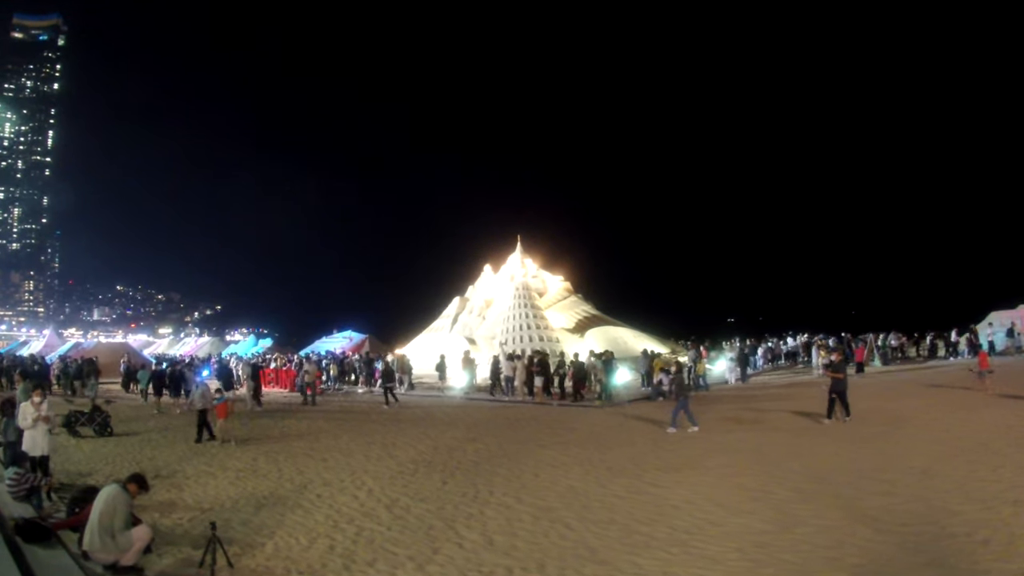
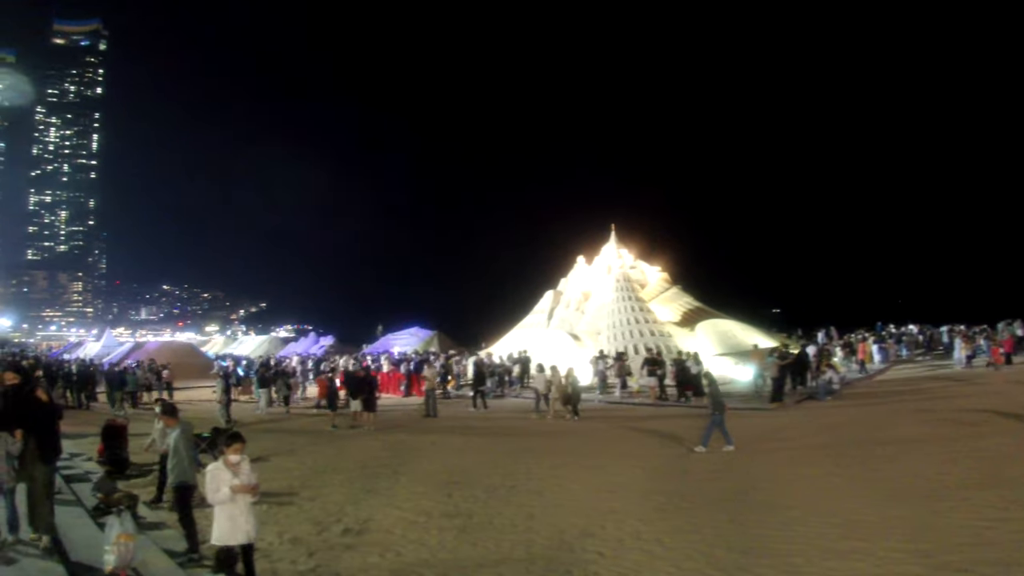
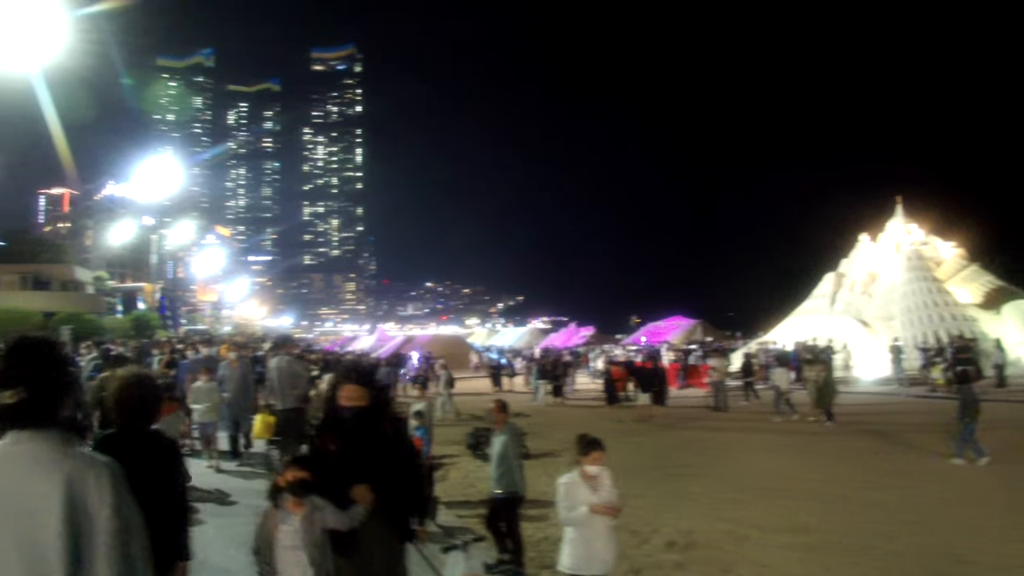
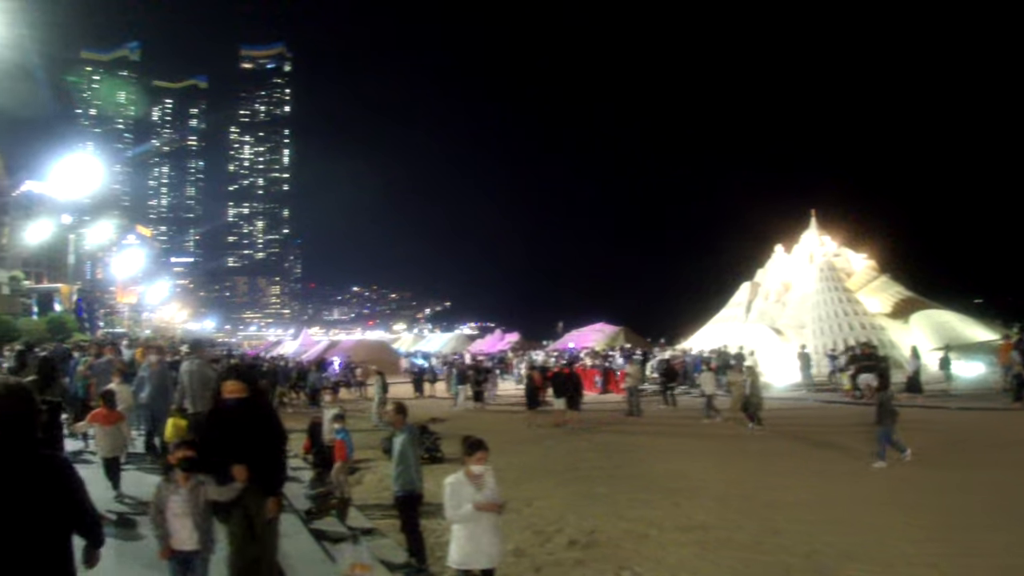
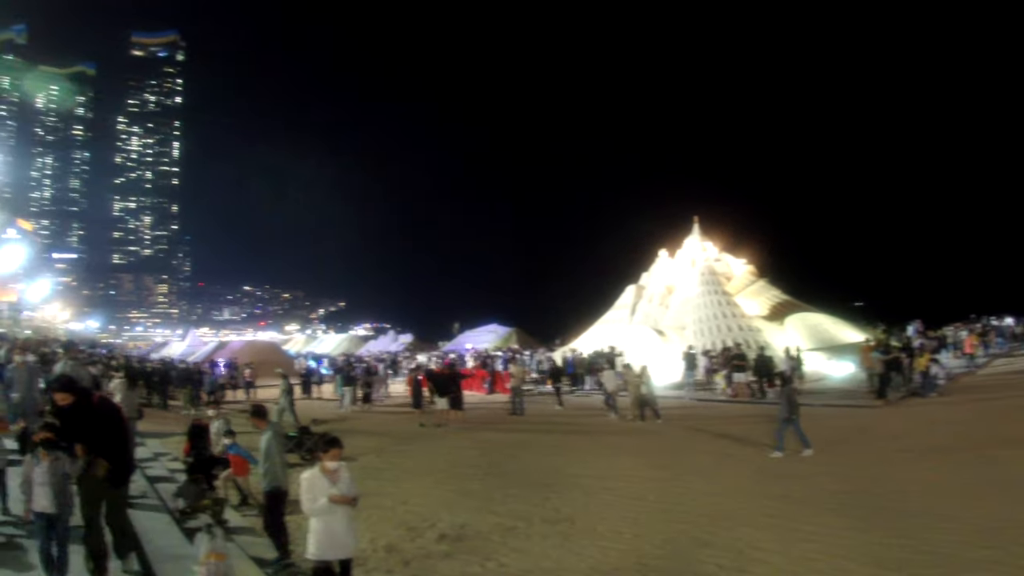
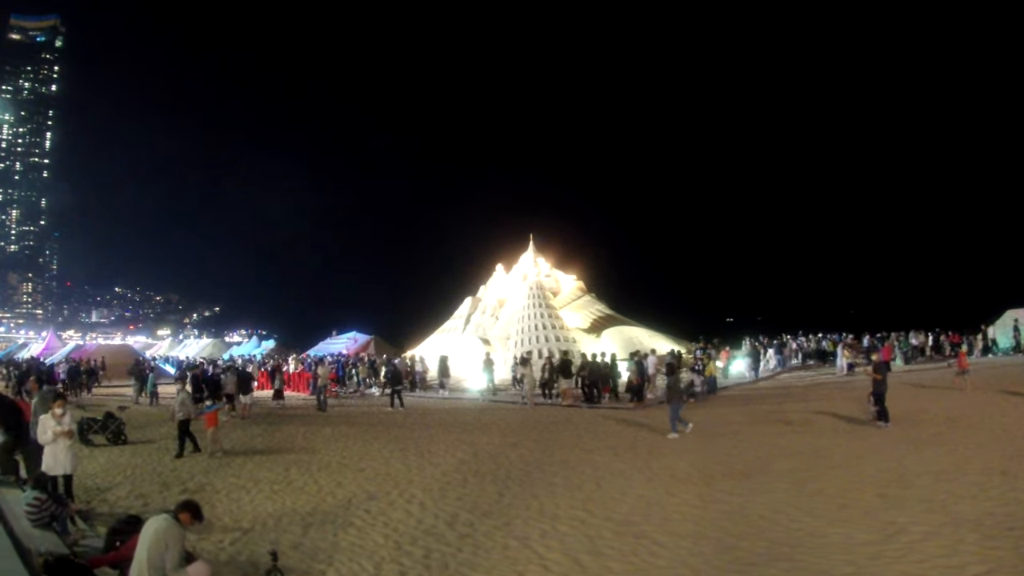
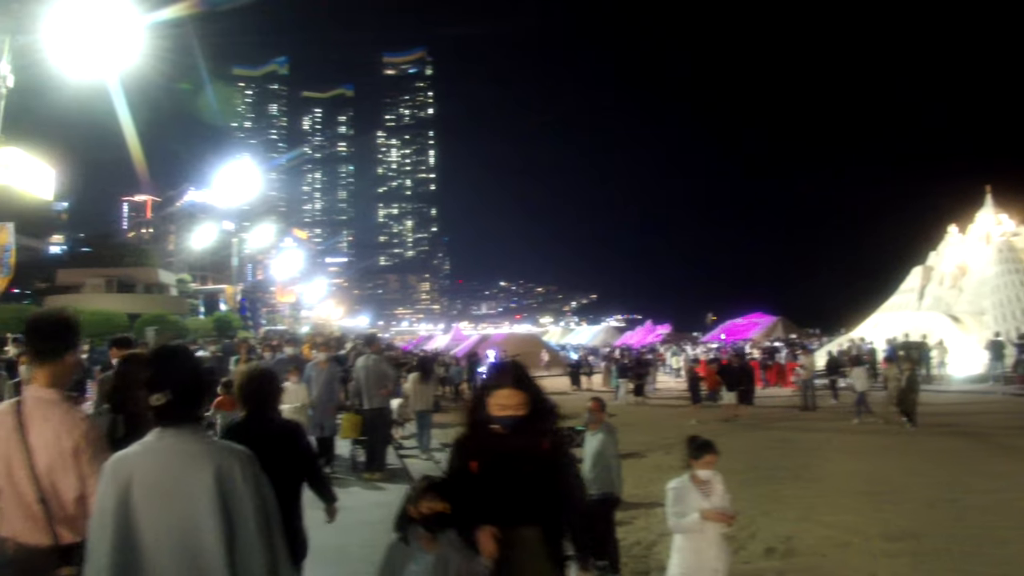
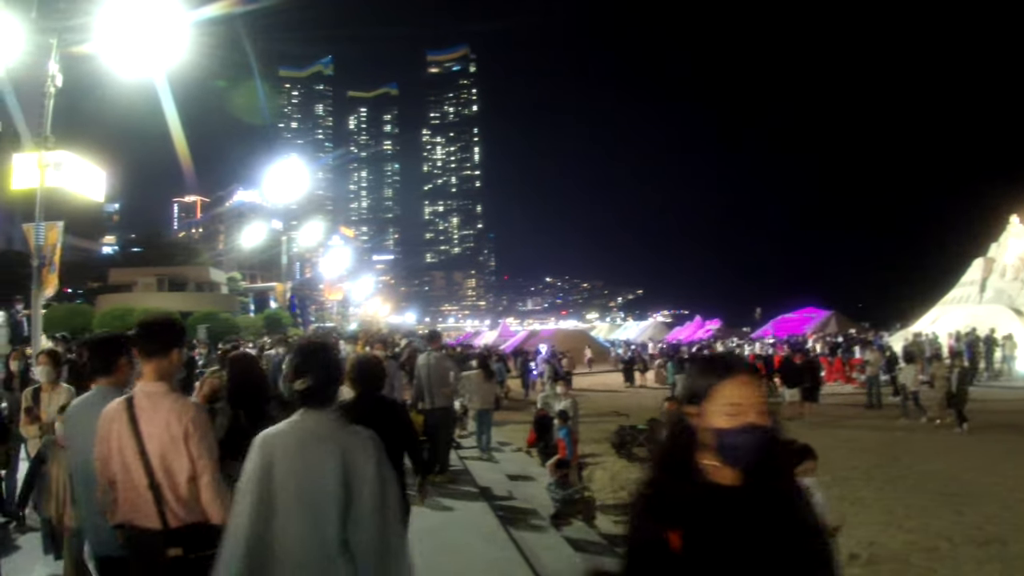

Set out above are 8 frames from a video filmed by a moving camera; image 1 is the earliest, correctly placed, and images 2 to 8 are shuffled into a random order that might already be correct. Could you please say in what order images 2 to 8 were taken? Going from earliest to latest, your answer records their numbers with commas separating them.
6, 2, 5, 4, 3, 7, 8
